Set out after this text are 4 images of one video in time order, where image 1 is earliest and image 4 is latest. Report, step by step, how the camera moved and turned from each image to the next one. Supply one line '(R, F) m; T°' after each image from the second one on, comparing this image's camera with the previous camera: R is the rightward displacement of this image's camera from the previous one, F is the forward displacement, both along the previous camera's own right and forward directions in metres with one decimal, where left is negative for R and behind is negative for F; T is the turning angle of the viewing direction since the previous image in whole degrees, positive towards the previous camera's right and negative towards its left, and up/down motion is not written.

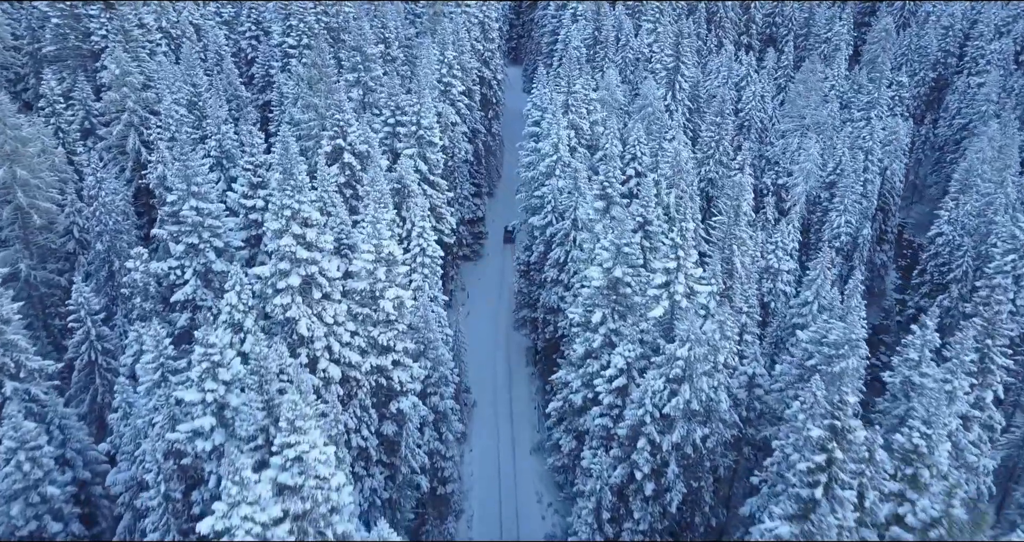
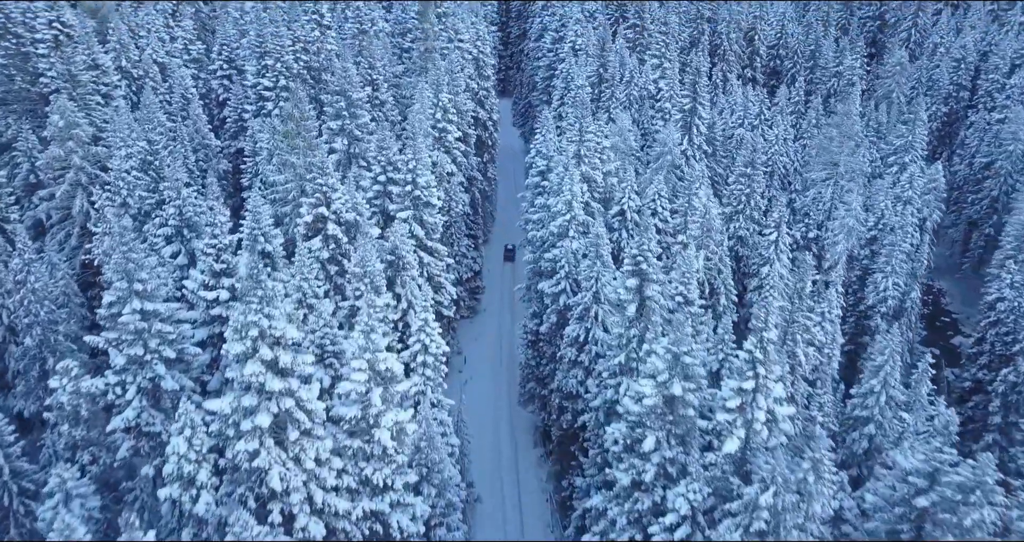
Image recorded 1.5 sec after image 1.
(-1.2, +4.8) m; +1°
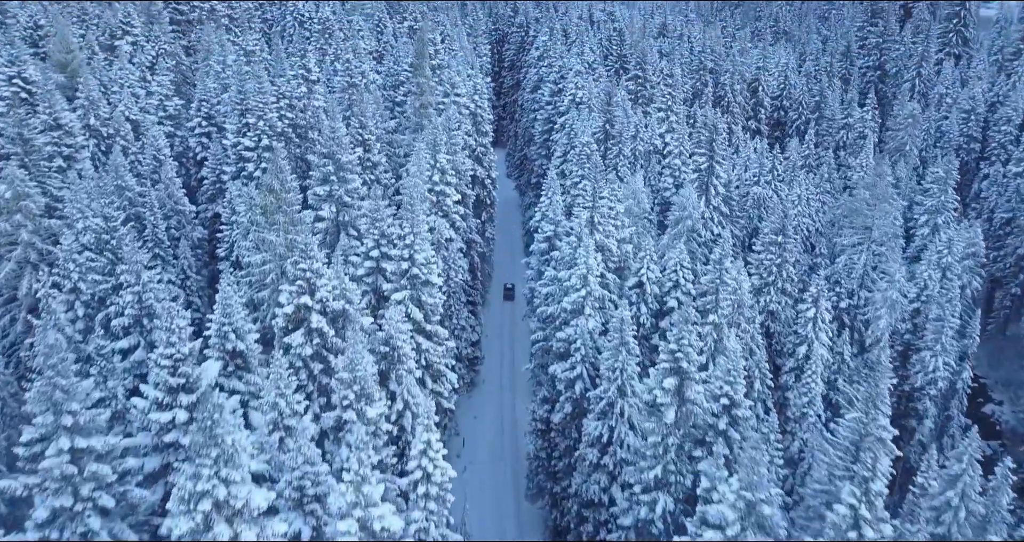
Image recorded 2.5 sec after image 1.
(-0.8, +3.7) m; +1°
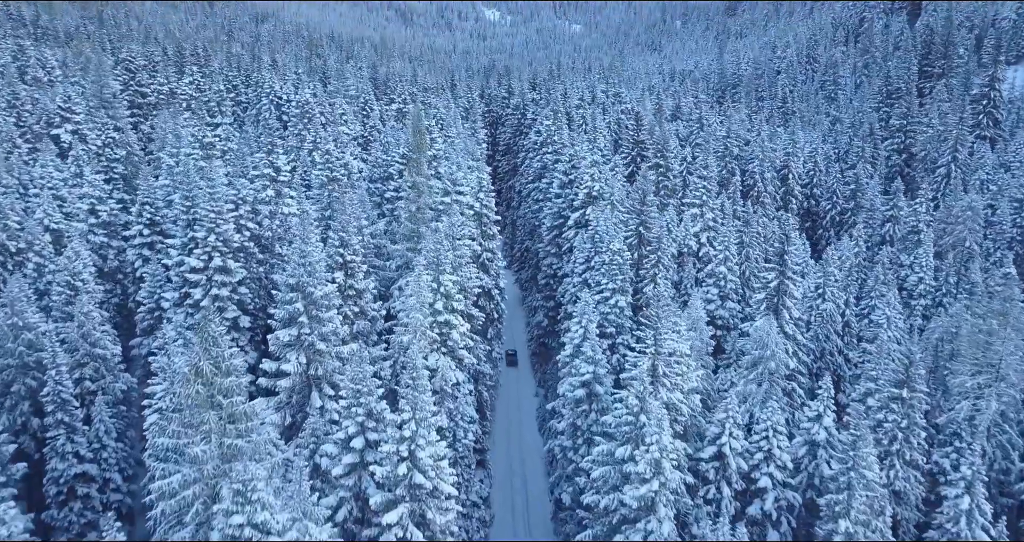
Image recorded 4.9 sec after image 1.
(-1.7, +8.5) m; +1°
